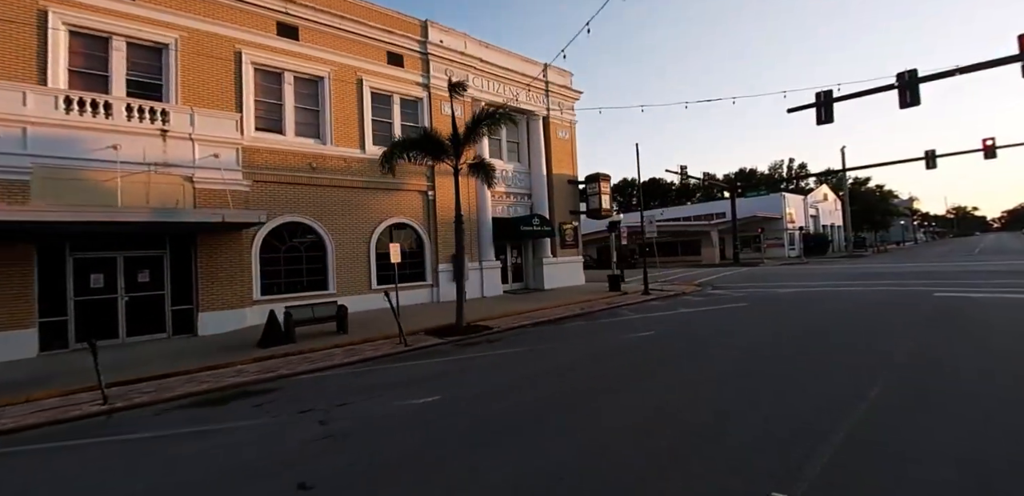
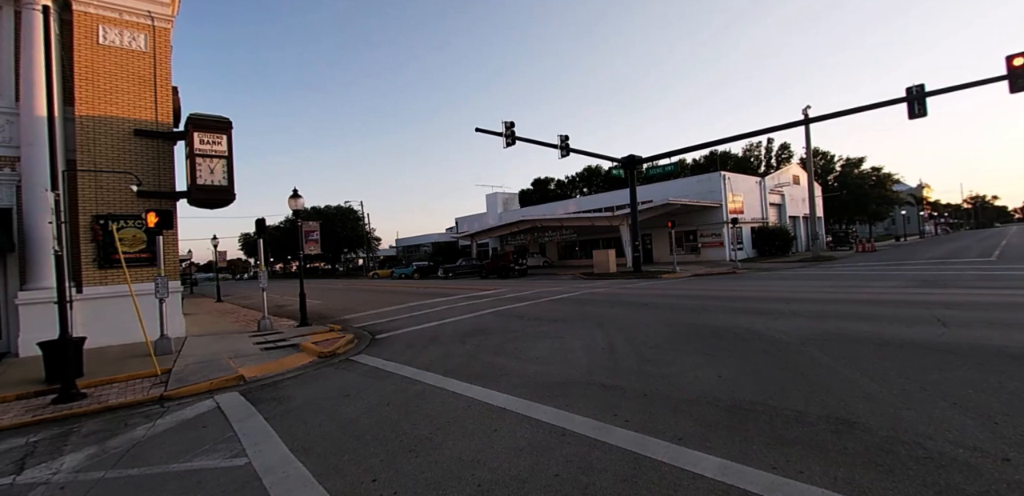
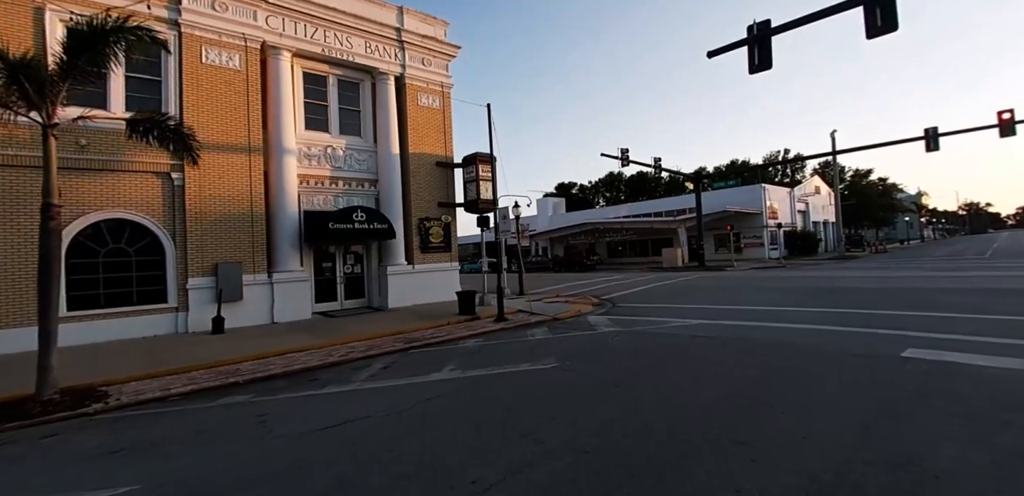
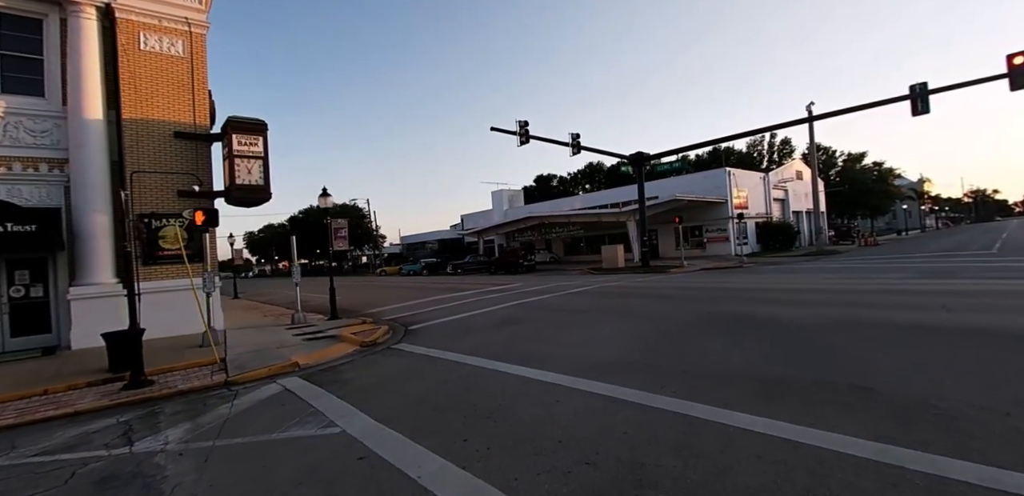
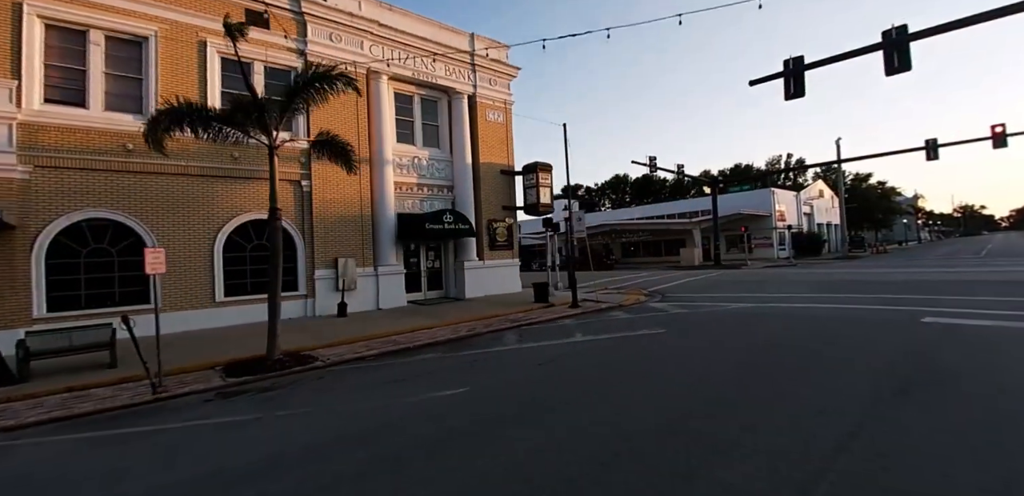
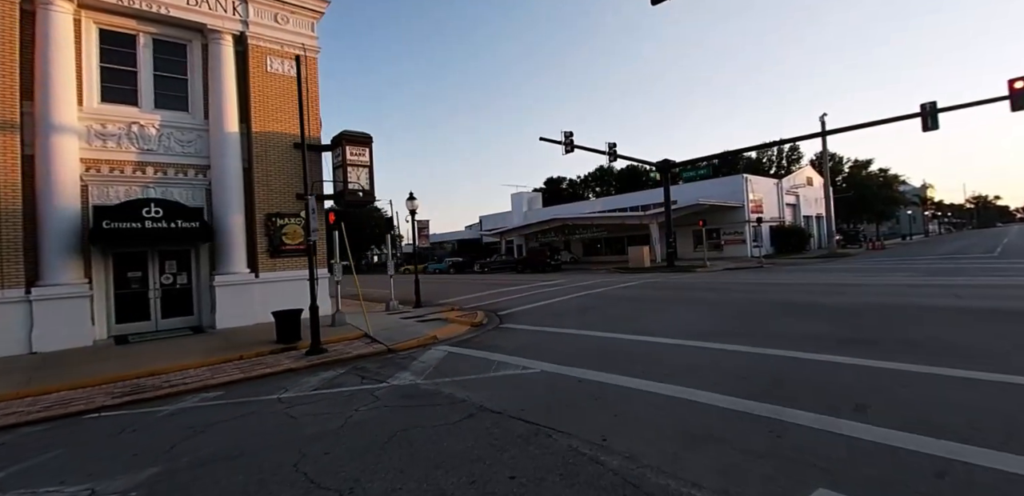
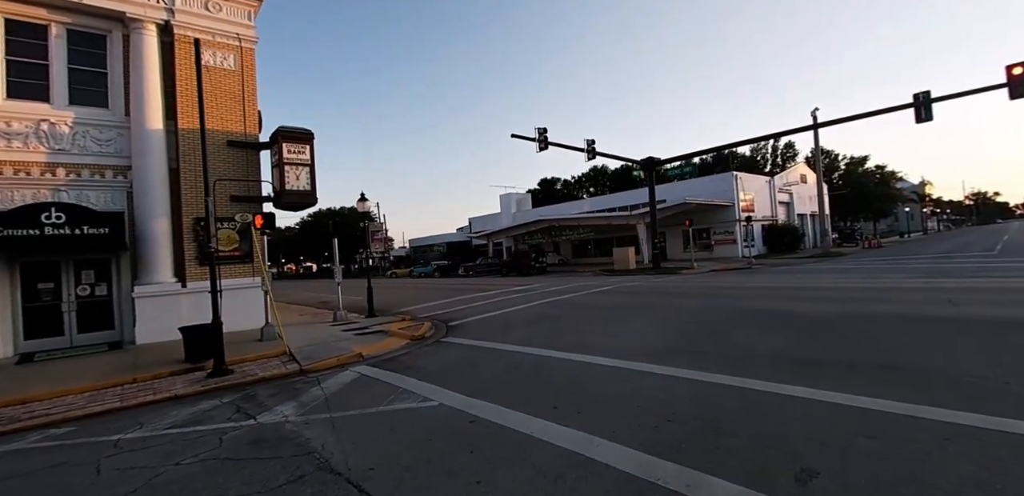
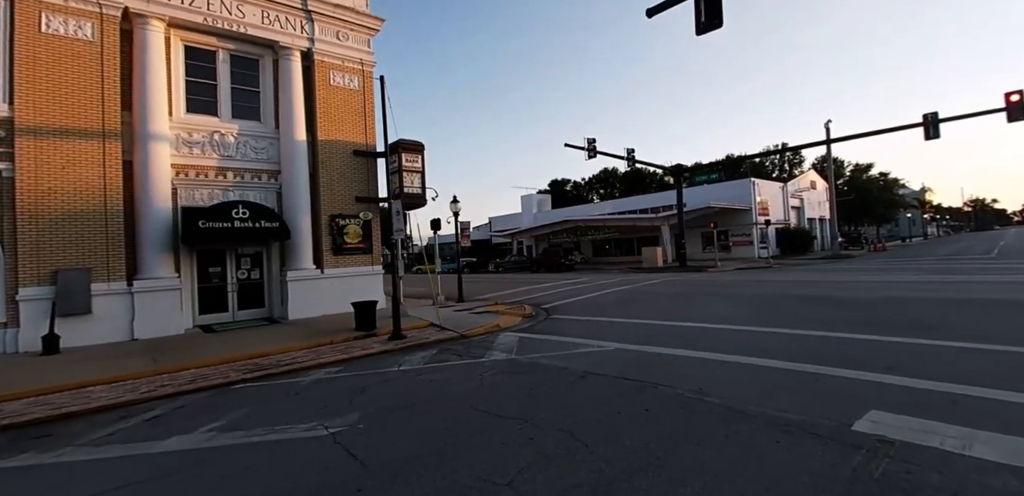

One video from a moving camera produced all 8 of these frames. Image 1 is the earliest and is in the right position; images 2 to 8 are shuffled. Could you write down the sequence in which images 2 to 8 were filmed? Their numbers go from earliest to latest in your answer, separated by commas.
5, 3, 8, 6, 7, 4, 2
